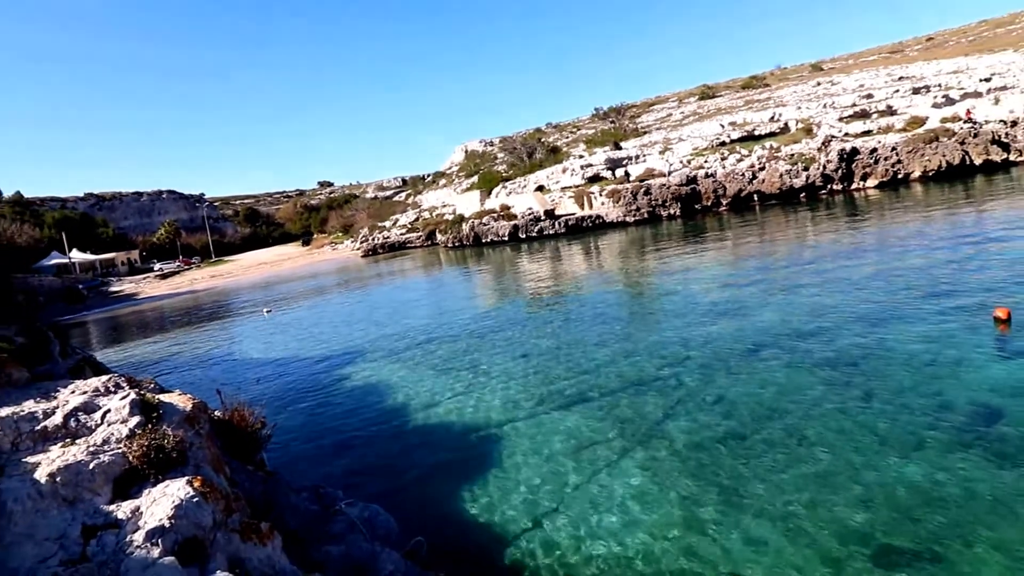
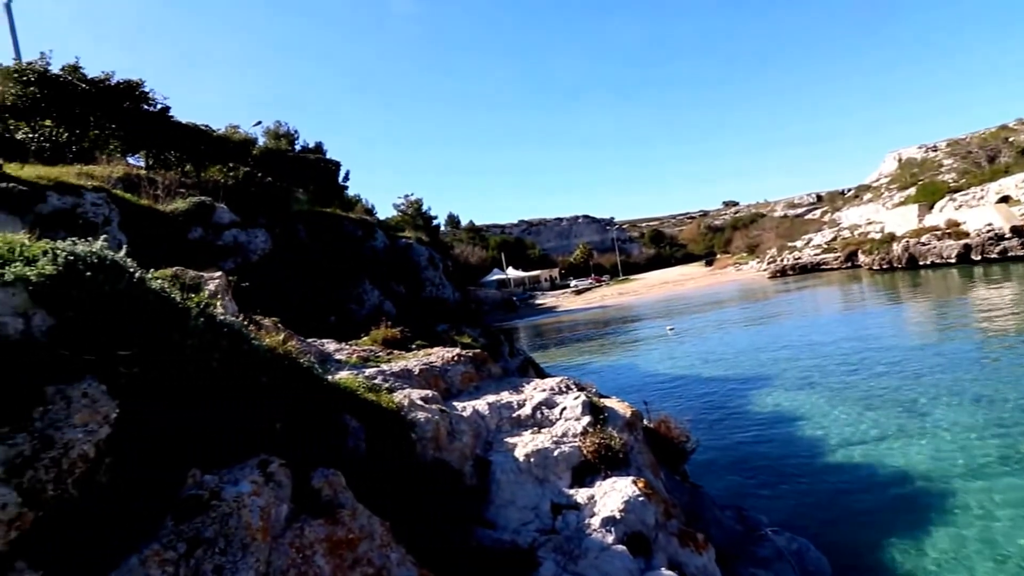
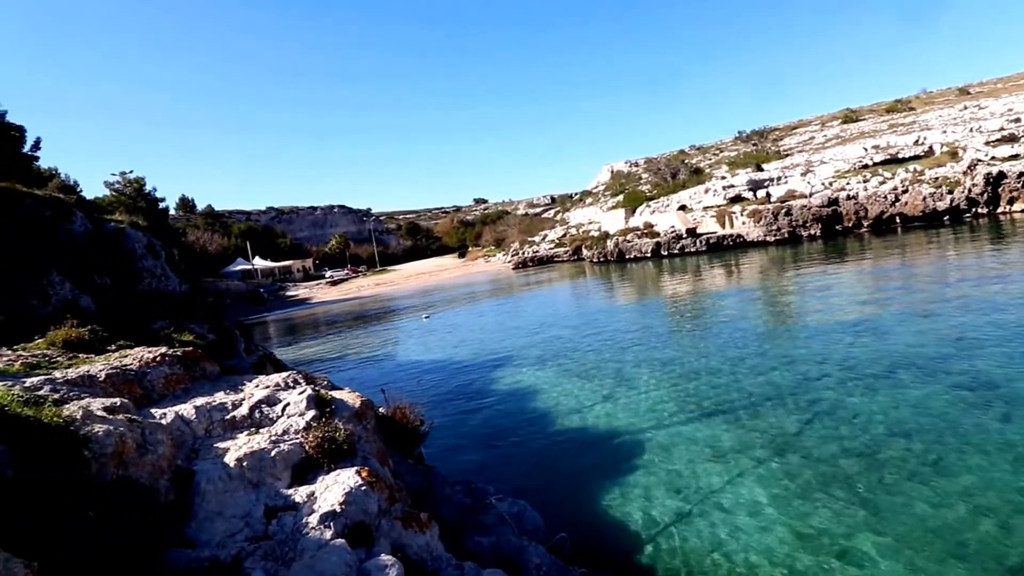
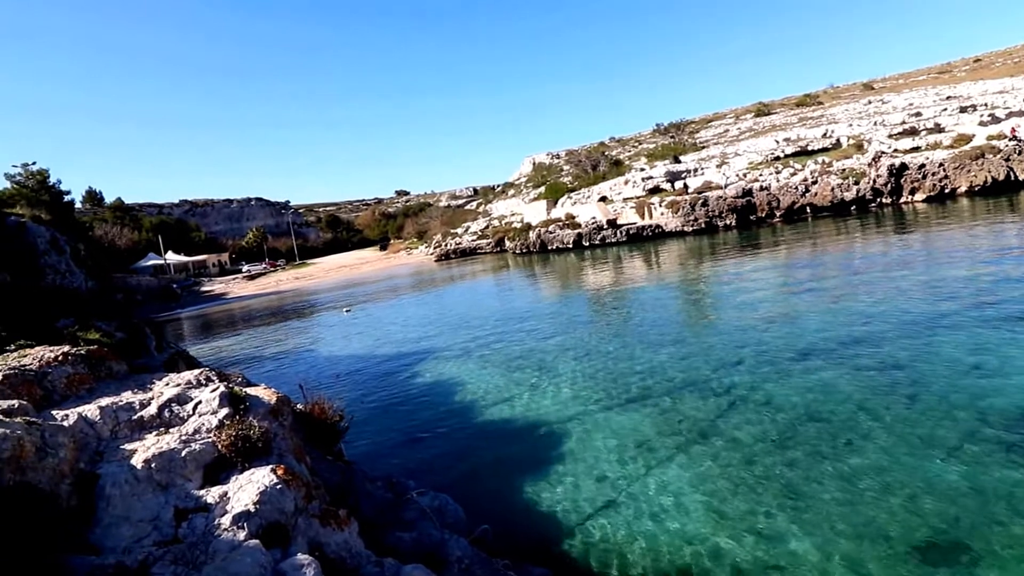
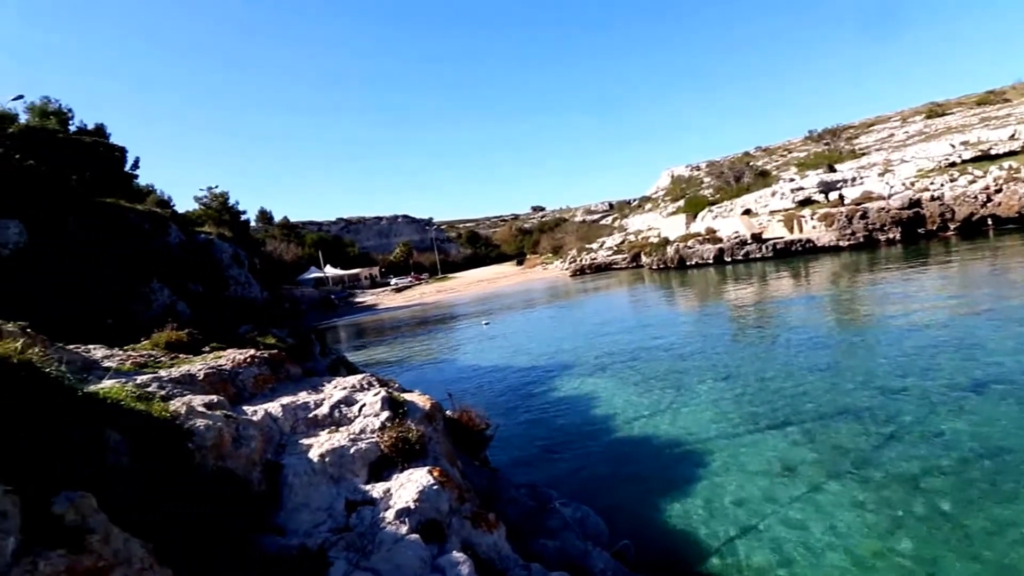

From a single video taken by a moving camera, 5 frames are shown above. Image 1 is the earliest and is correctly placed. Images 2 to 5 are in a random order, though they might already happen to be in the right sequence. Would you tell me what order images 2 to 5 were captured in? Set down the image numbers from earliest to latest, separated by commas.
4, 3, 5, 2
